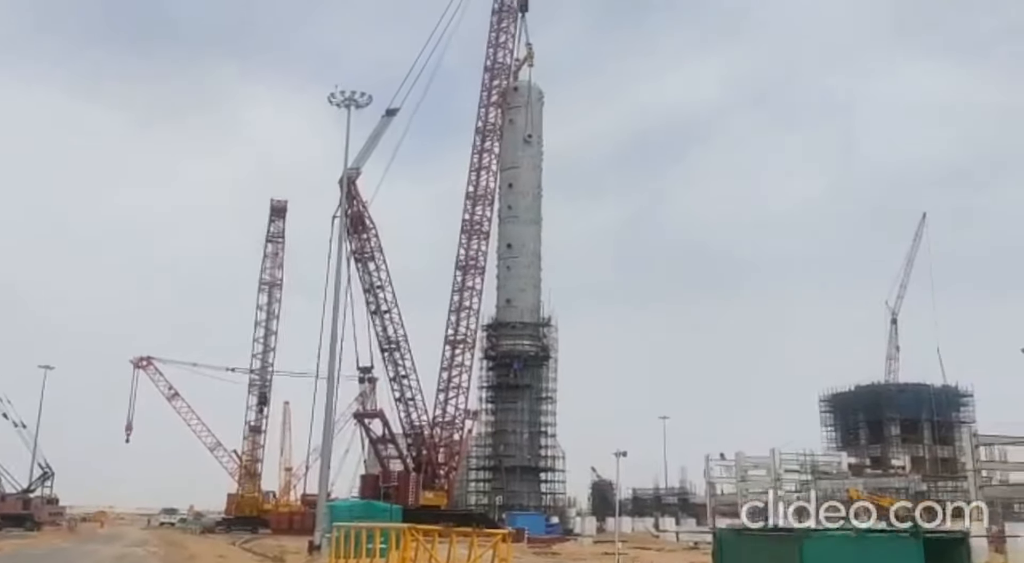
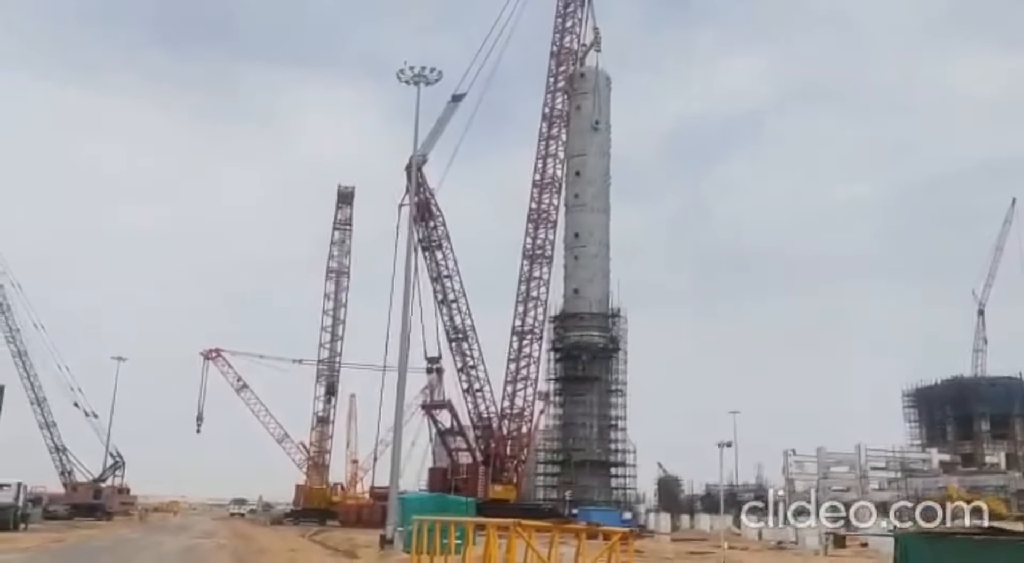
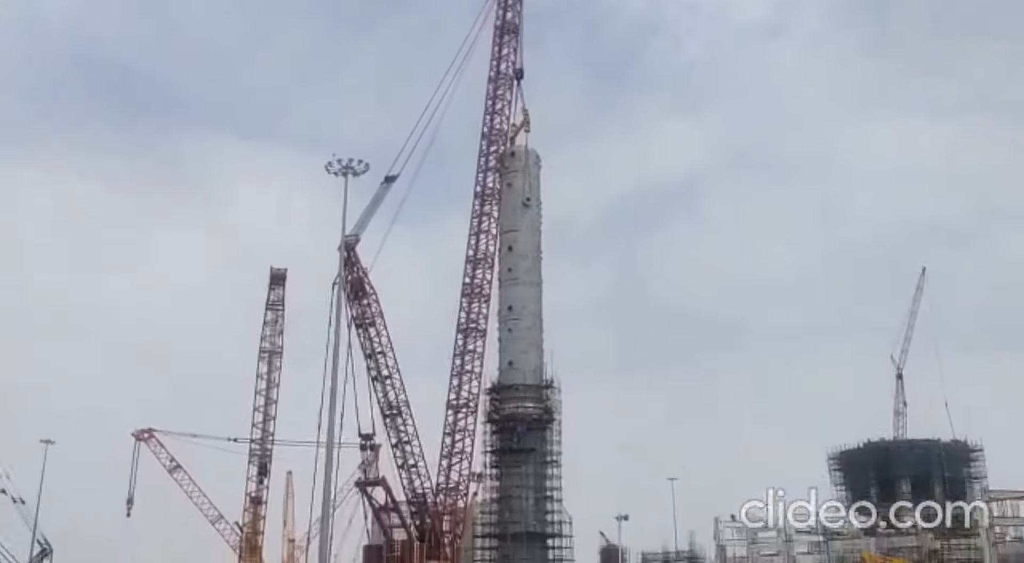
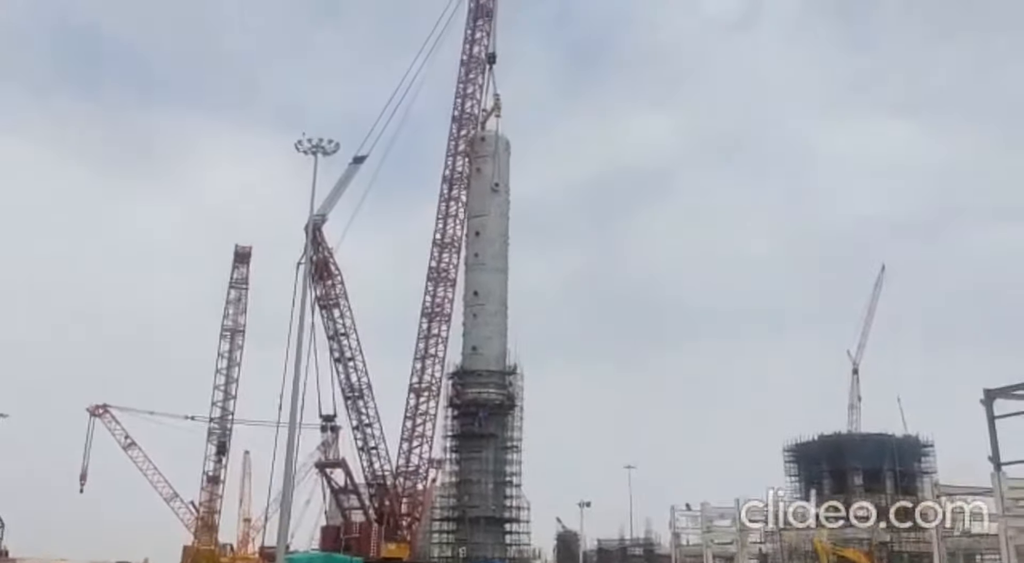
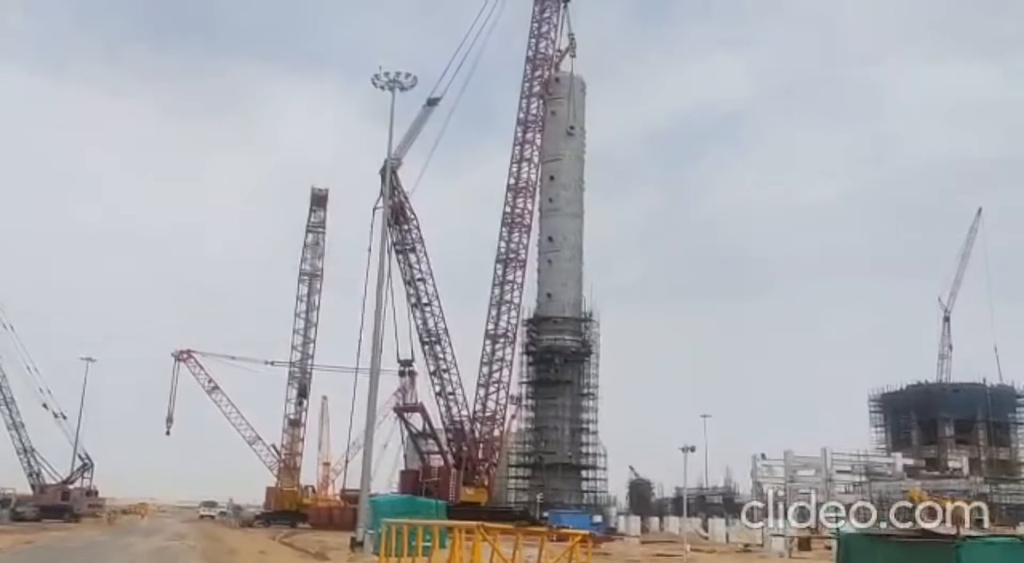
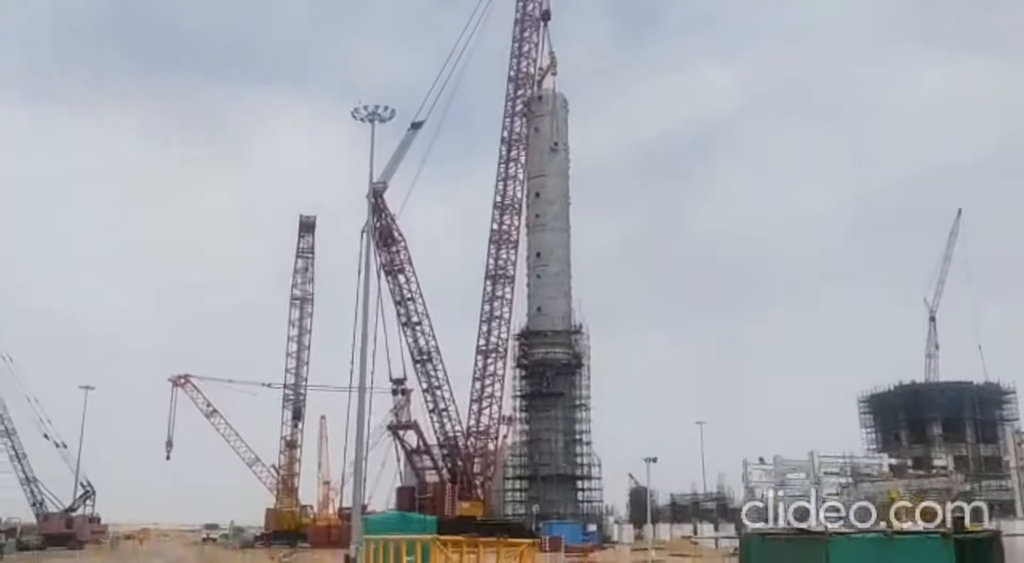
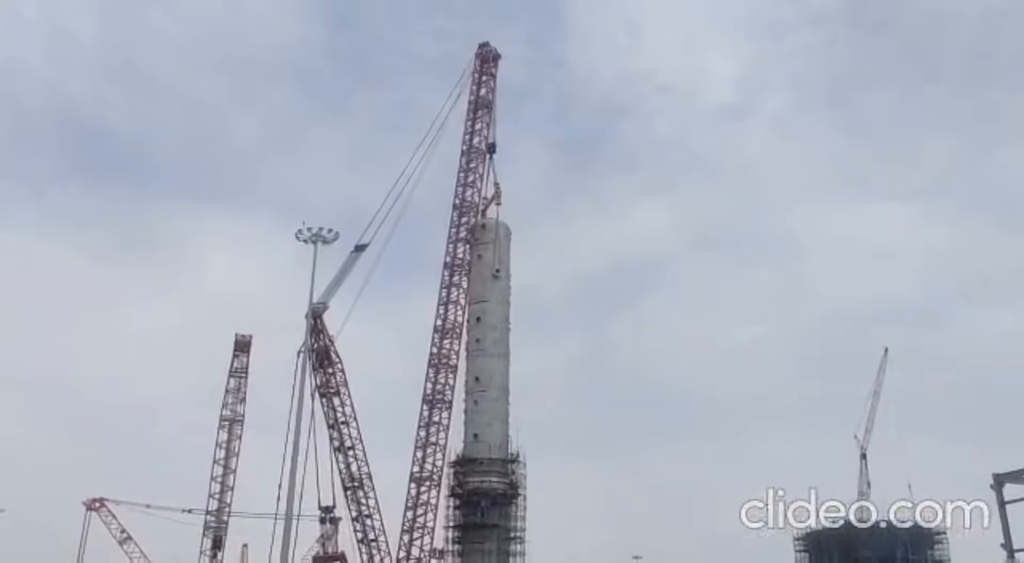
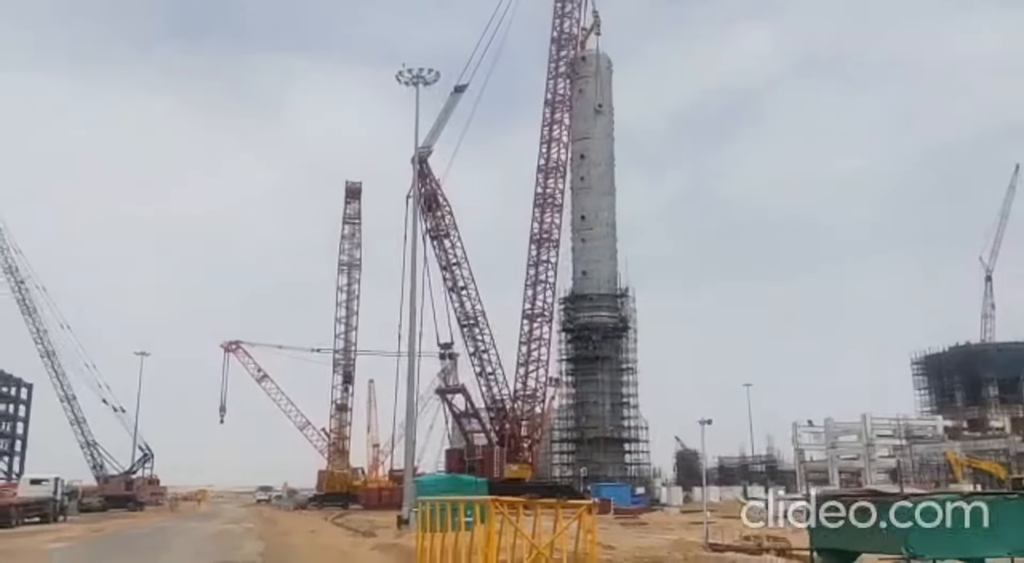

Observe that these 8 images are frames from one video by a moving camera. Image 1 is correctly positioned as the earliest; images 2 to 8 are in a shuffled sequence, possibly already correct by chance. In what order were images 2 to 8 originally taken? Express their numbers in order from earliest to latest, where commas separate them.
4, 7, 3, 6, 8, 5, 2
